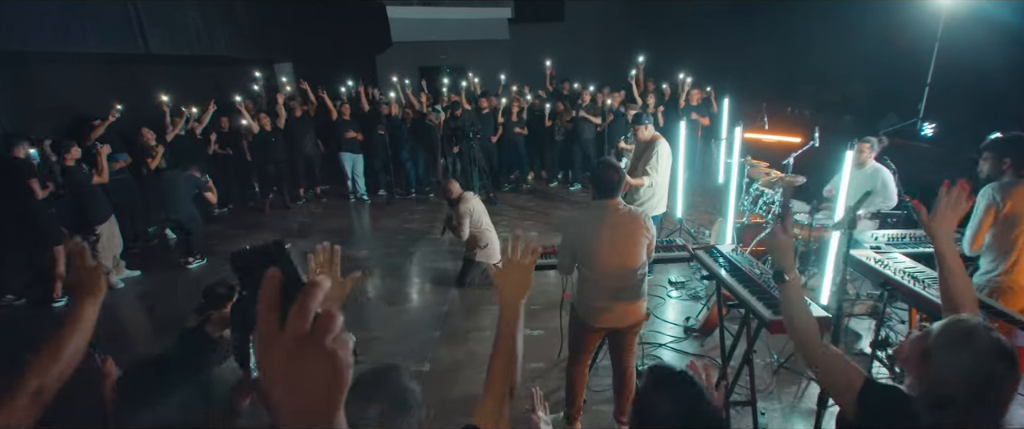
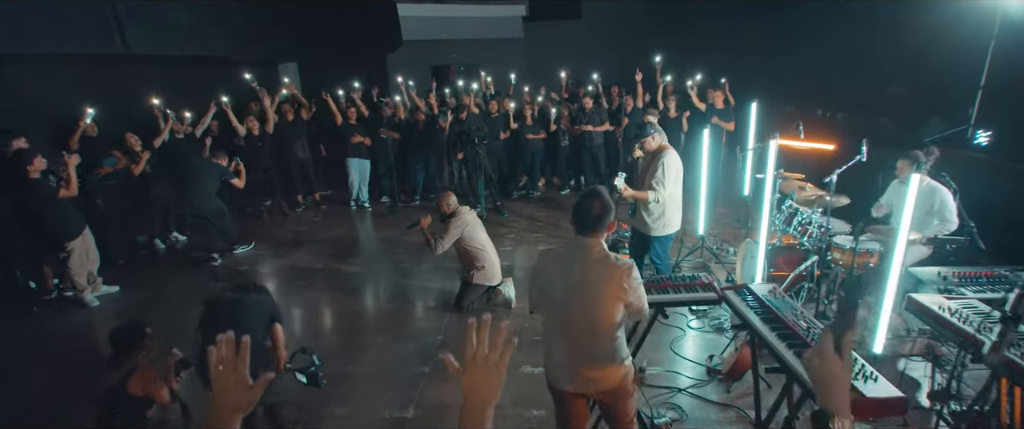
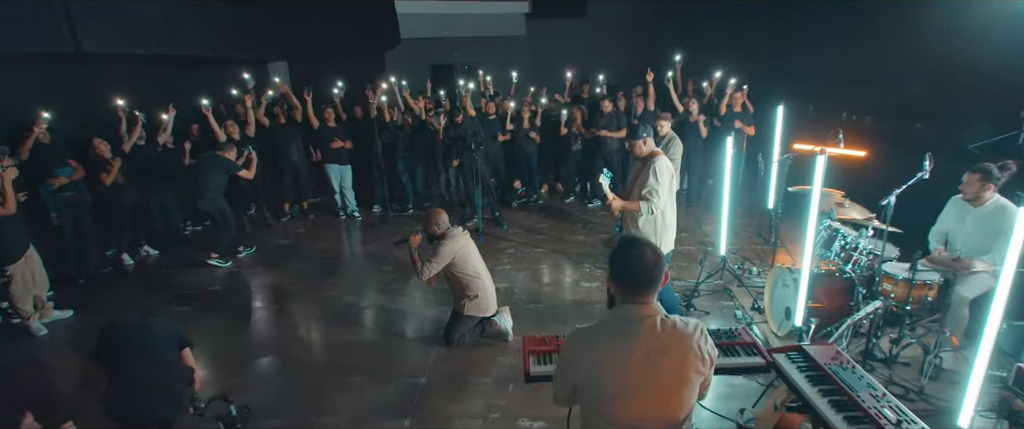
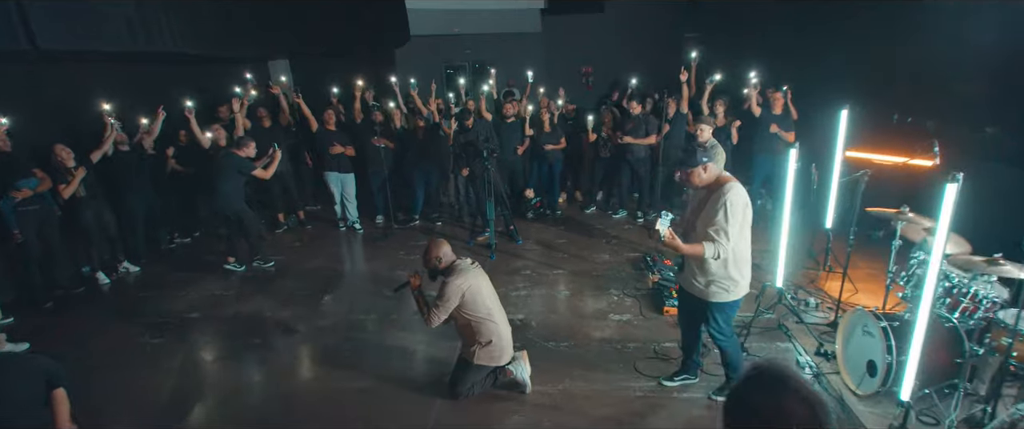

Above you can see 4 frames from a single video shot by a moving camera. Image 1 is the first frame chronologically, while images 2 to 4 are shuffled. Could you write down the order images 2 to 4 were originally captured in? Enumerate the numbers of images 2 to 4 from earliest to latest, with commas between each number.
2, 3, 4
